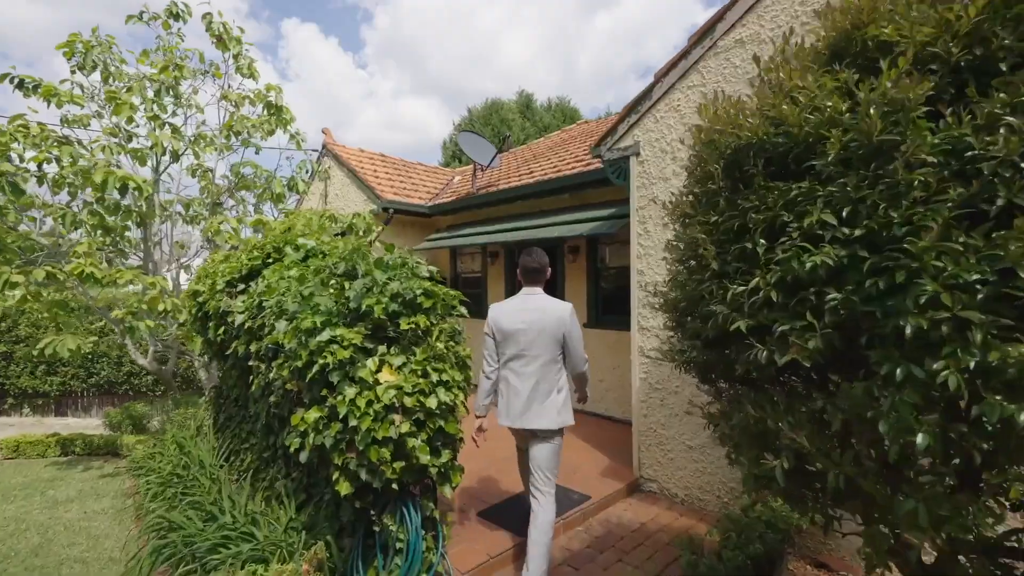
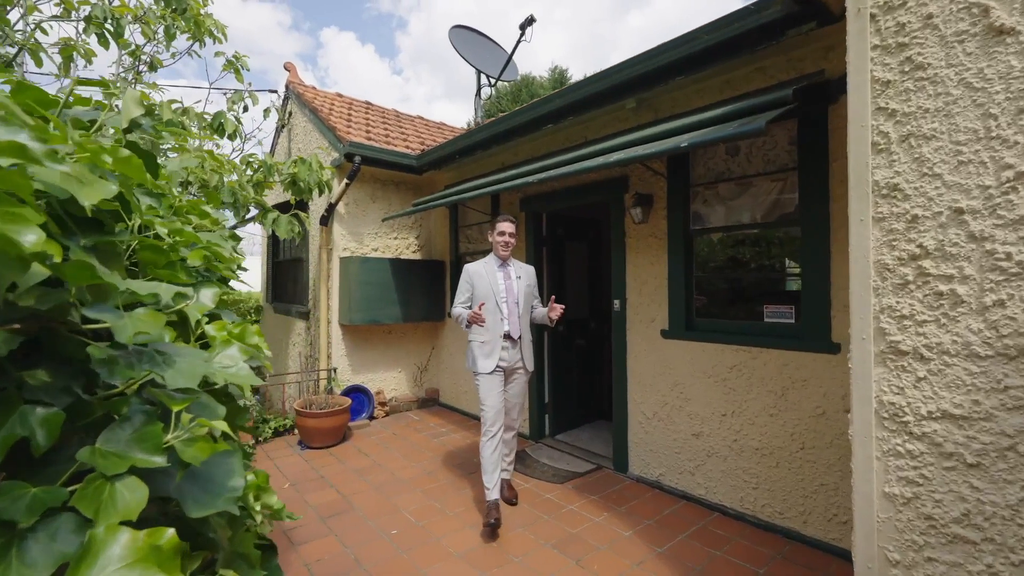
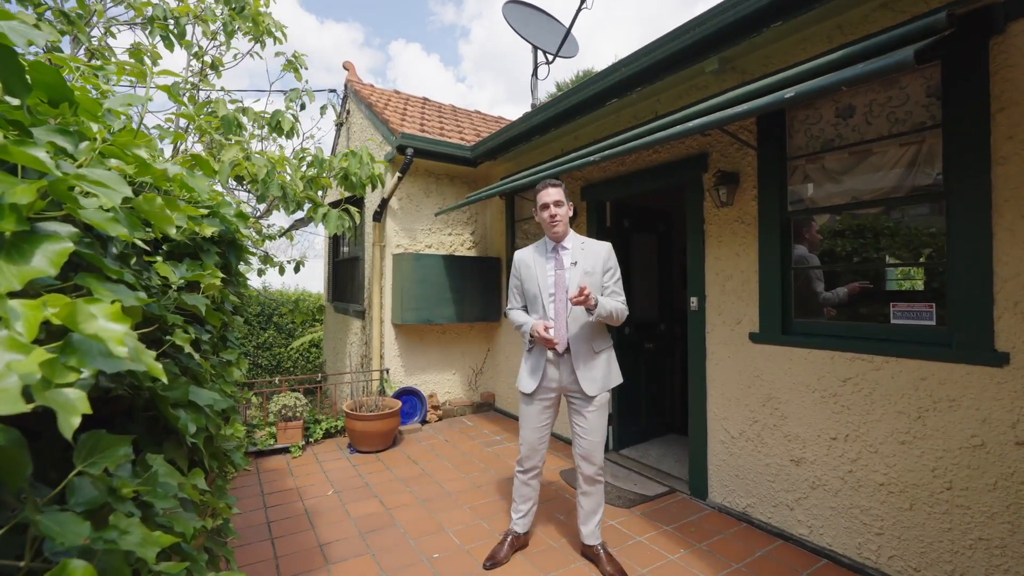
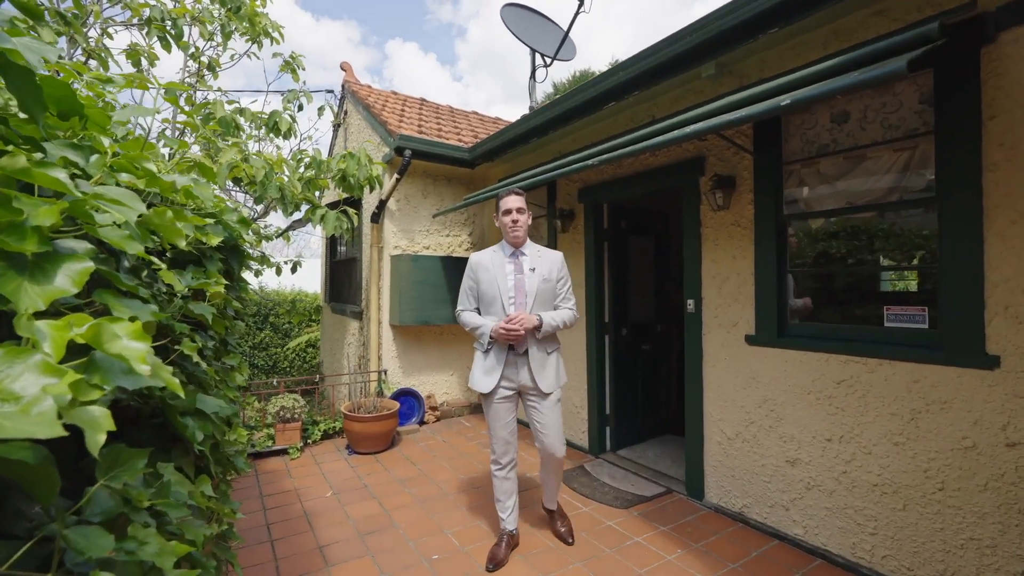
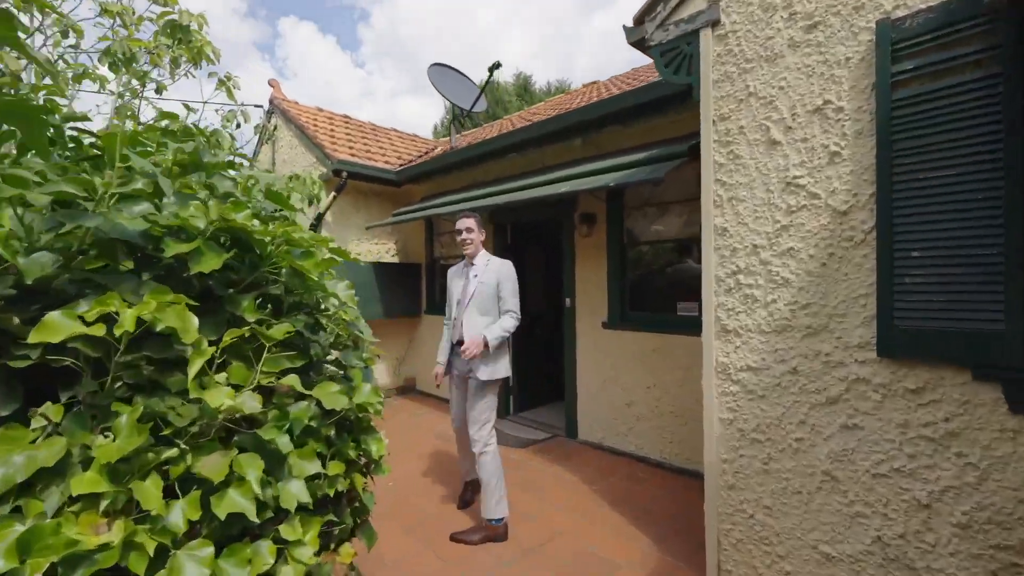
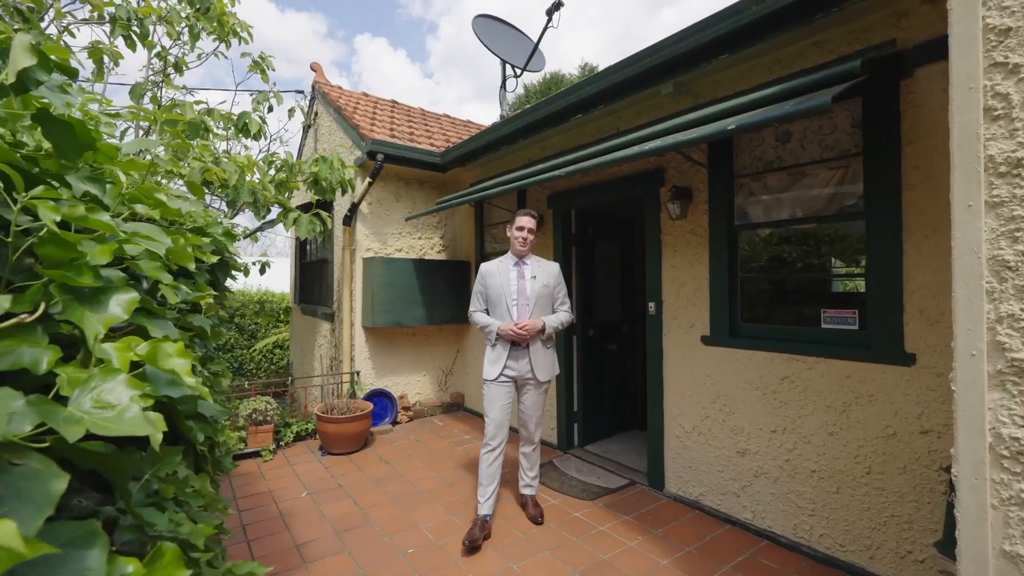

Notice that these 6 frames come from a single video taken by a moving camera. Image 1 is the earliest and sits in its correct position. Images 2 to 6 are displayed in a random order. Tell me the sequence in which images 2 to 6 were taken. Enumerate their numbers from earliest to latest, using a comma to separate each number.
5, 2, 6, 4, 3
